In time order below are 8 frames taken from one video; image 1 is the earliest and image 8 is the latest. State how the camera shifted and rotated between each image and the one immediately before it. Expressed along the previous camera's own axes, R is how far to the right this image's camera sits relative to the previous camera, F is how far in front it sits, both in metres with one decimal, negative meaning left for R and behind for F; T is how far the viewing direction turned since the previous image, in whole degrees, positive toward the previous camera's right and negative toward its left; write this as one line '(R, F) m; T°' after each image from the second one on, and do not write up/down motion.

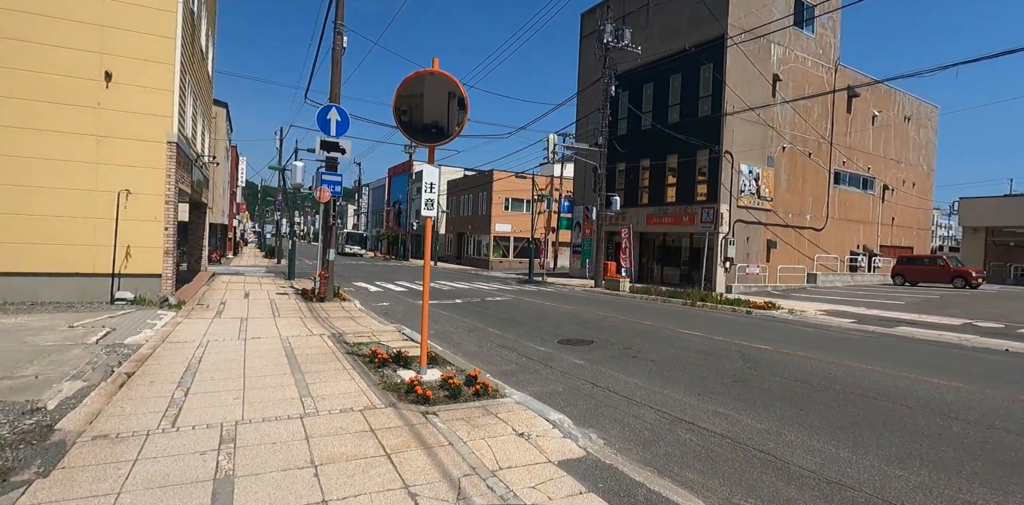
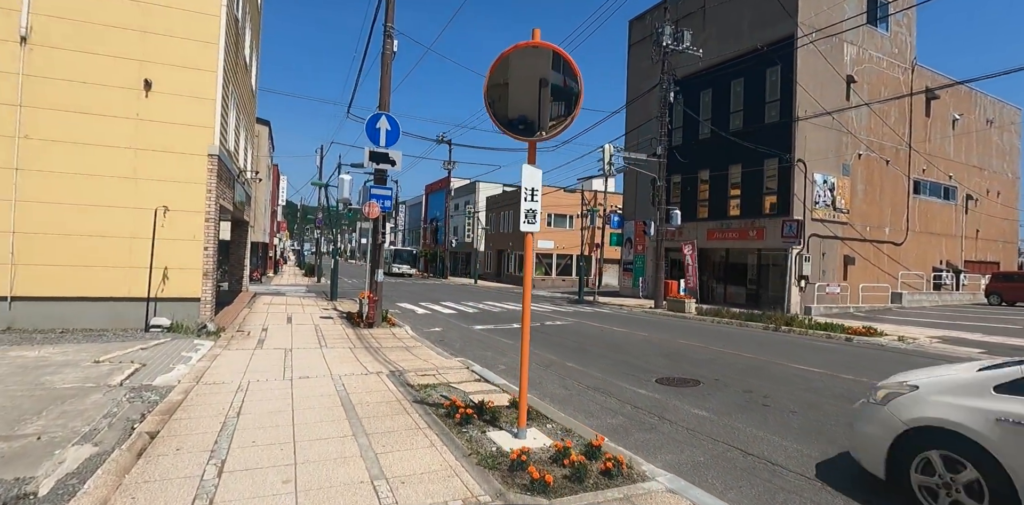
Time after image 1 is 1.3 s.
(-1.0, +1.6) m; -4°
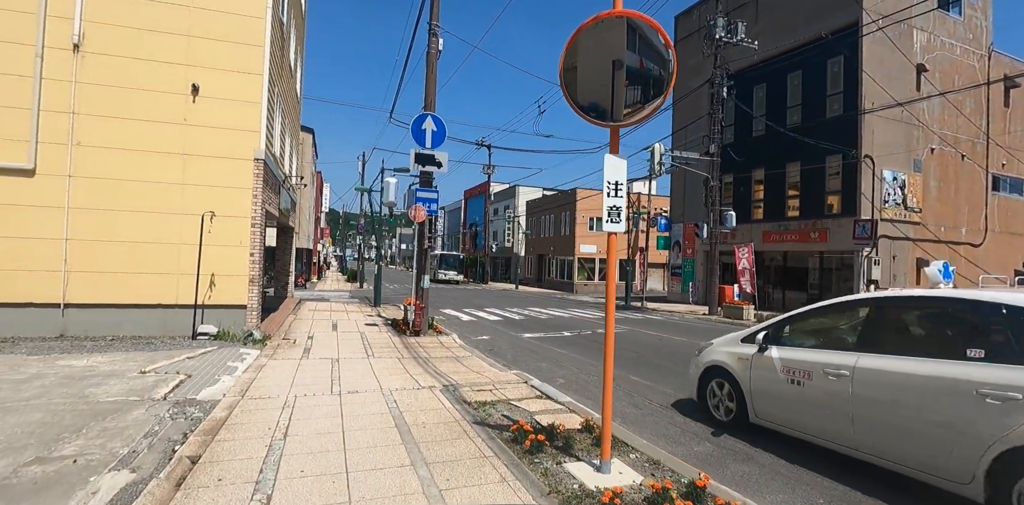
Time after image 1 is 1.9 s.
(-0.4, +0.7) m; -4°
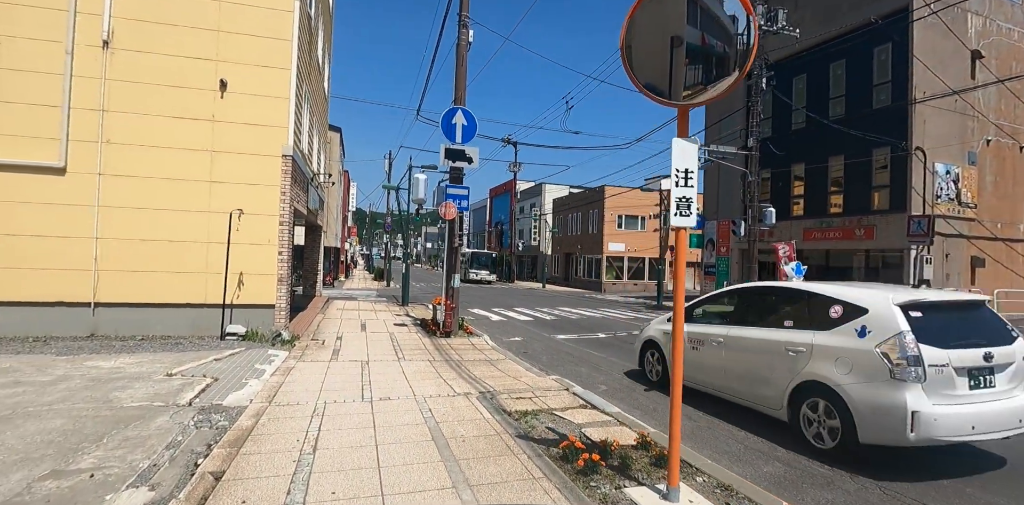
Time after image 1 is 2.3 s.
(-0.3, +0.5) m; -3°
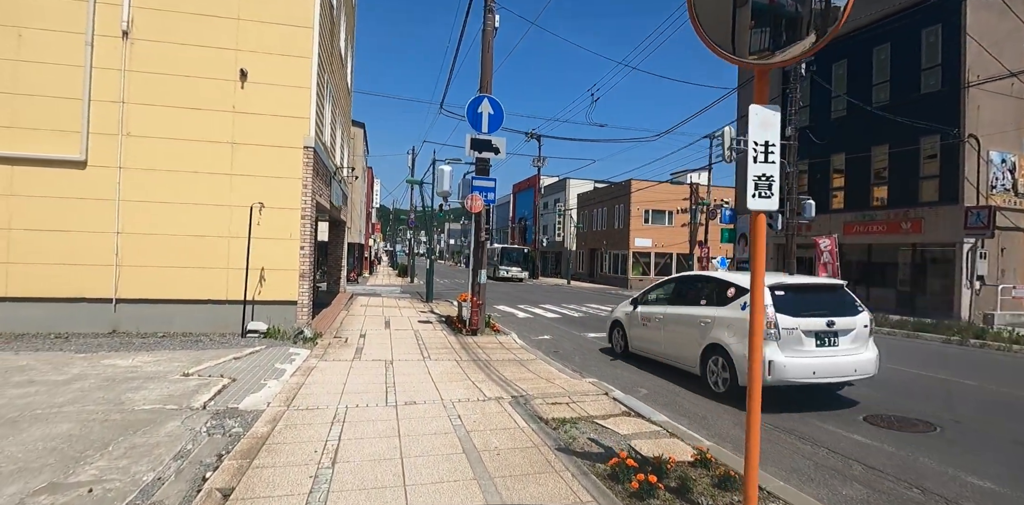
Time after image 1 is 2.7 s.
(-0.2, +0.5) m; -3°
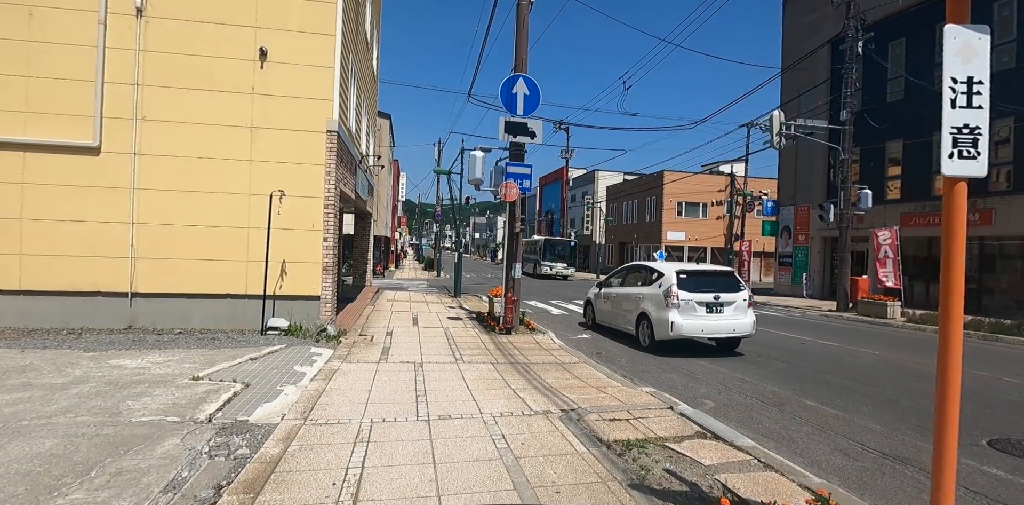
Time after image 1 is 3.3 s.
(-0.3, +0.9) m; -3°
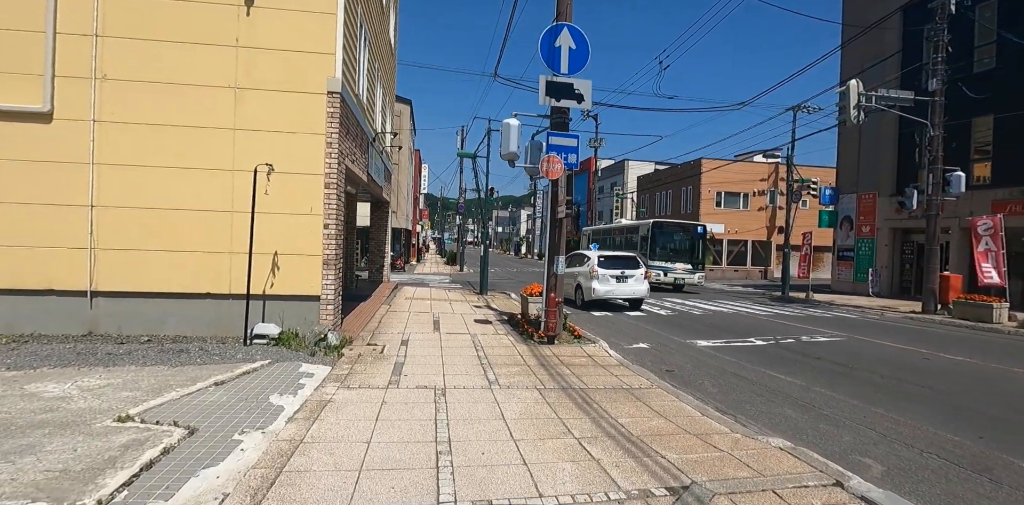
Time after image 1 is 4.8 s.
(-0.4, +2.0) m; -3°
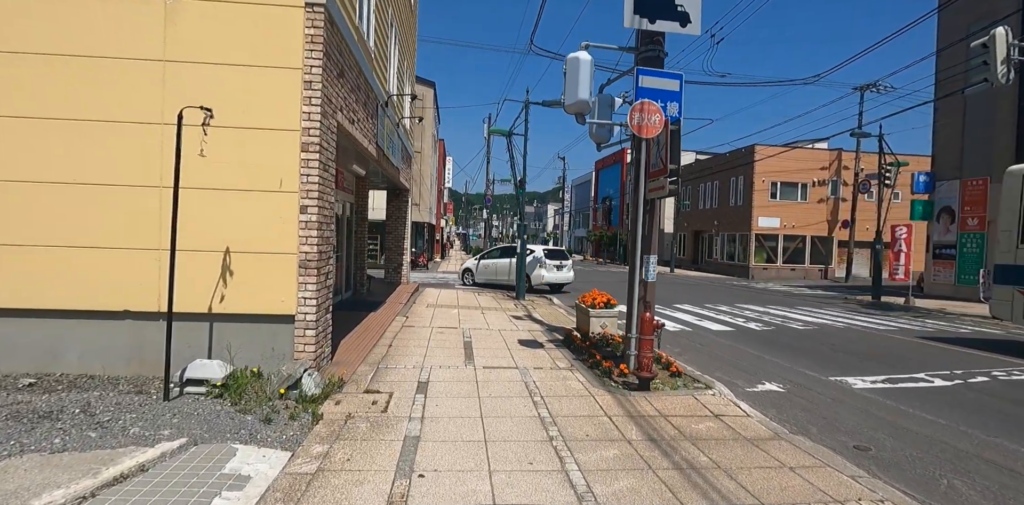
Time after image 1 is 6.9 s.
(-0.6, +2.8) m; -3°
